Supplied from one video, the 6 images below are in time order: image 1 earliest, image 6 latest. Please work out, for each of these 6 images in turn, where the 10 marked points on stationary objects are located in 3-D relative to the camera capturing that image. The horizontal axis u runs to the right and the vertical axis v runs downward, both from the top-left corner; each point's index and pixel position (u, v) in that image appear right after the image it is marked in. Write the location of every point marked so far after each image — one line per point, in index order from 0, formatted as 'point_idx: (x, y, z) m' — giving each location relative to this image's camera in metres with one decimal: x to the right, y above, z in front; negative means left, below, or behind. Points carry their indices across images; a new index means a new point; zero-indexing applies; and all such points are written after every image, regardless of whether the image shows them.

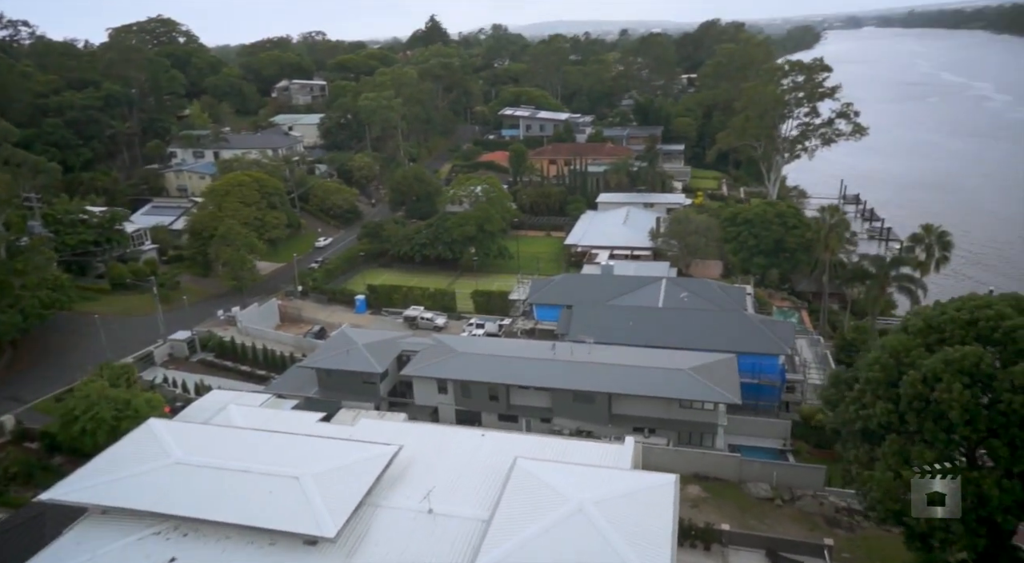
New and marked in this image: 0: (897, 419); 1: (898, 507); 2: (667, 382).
0: (+6.7, -2.4, +12.0) m
1: (+6.4, -3.8, +11.6) m
2: (+4.4, -2.9, +19.9) m
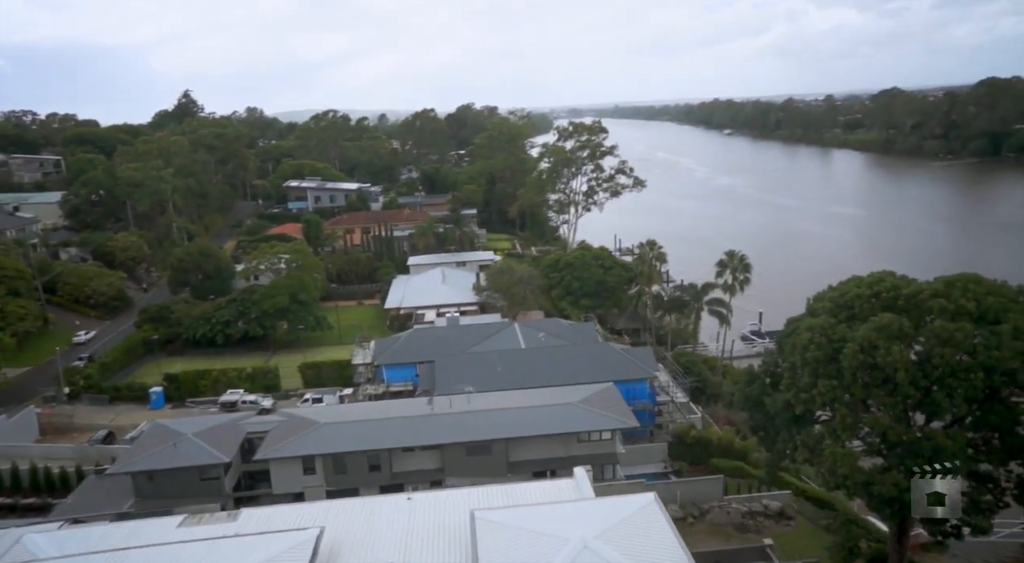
0: (+5.9, -2.0, +12.4) m
1: (+6.0, -3.4, +11.8) m
2: (+1.3, -3.7, +19.0) m
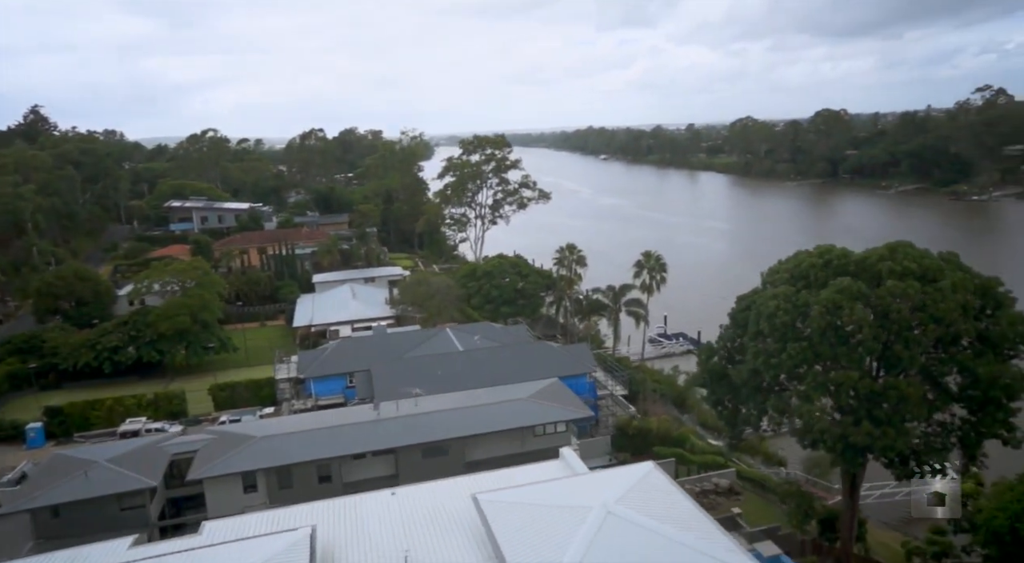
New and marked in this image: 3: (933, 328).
0: (+5.7, -1.3, +13.2) m
1: (+5.9, -2.7, +12.5) m
2: (0.0, -3.6, +18.7) m
3: (+7.6, -0.8, +12.4) m
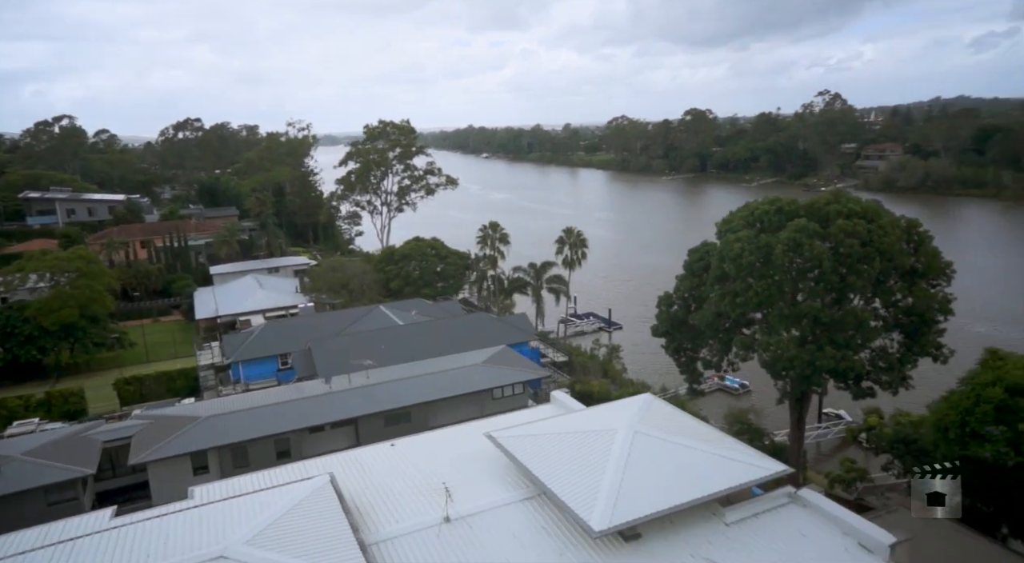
0: (+5.4, -0.1, +14.2) m
1: (+5.8, -1.5, +13.7) m
2: (-1.1, -2.6, +18.7) m
3: (+7.4, +0.4, +13.9) m
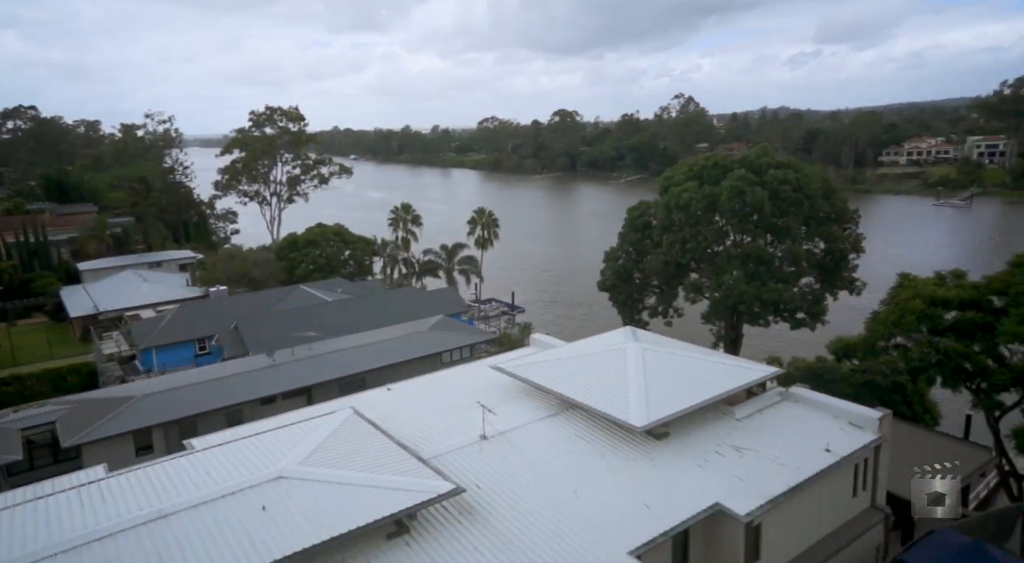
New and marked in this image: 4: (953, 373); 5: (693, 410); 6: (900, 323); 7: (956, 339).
0: (+4.6, +1.1, +15.6) m
1: (+5.2, -0.3, +15.1) m
2: (-2.5, -1.7, +18.6) m
3: (+6.6, +1.7, +15.6) m
4: (+8.4, -1.7, +13.1) m
5: (+2.5, -1.8, +9.7) m
6: (+7.7, -0.9, +13.8) m
7: (+8.5, -1.1, +13.2) m
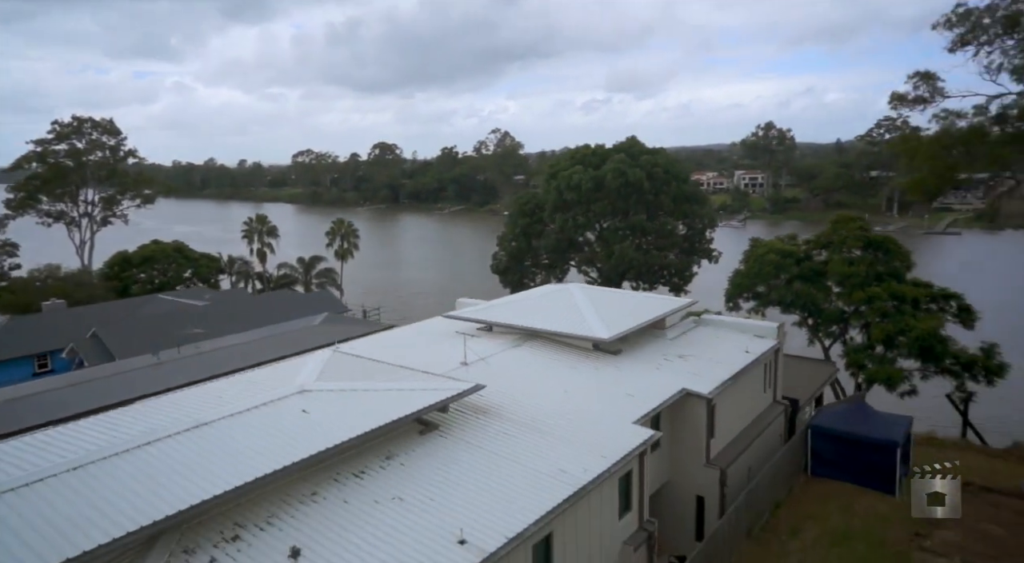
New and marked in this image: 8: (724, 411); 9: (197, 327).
0: (+2.3, +1.8, +17.5) m
1: (+3.1, +0.5, +17.1) m
2: (-5.2, -1.4, +18.4) m
3: (+4.2, +2.5, +18.1) m
4: (+6.7, -0.7, +16.0) m
5: (+2.0, -0.8, +11.2) m
6: (+5.8, +0.1, +16.5) m
7: (+6.8, -0.1, +16.1) m
8: (+3.1, -1.9, +10.1) m
9: (-8.7, -1.3, +19.3) m
